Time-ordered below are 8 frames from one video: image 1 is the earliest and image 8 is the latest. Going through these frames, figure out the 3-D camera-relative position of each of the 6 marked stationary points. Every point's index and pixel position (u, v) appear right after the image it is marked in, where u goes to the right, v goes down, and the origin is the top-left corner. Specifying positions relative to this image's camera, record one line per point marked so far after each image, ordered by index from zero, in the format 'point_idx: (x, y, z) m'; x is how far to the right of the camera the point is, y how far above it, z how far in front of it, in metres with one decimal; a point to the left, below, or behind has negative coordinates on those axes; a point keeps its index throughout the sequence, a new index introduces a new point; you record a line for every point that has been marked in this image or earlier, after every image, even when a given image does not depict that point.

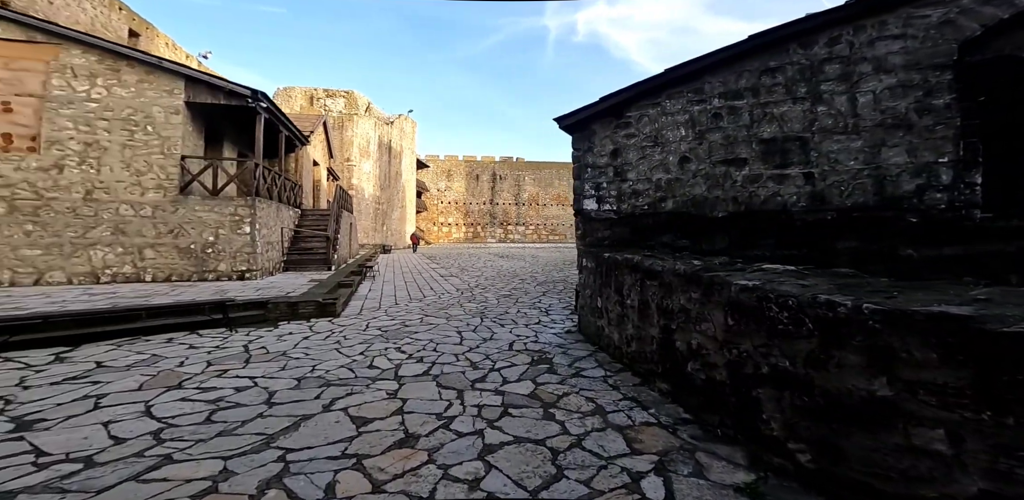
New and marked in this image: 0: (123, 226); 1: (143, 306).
0: (-5.5, +0.3, +5.9) m
1: (-3.4, -0.6, +3.8) m
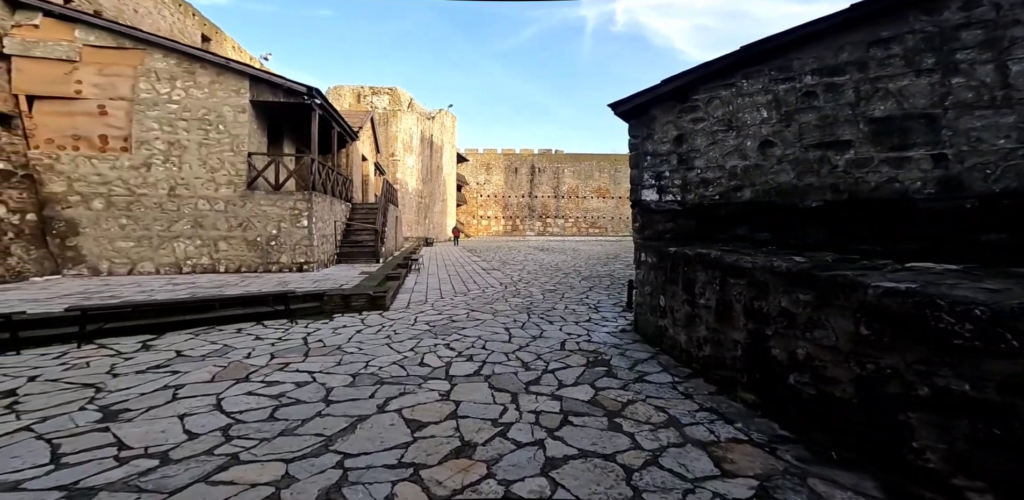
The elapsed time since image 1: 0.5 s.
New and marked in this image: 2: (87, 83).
0: (-4.8, +0.4, +6.3) m
1: (-2.9, -0.5, +4.1) m
2: (-6.1, +2.5, +5.9) m
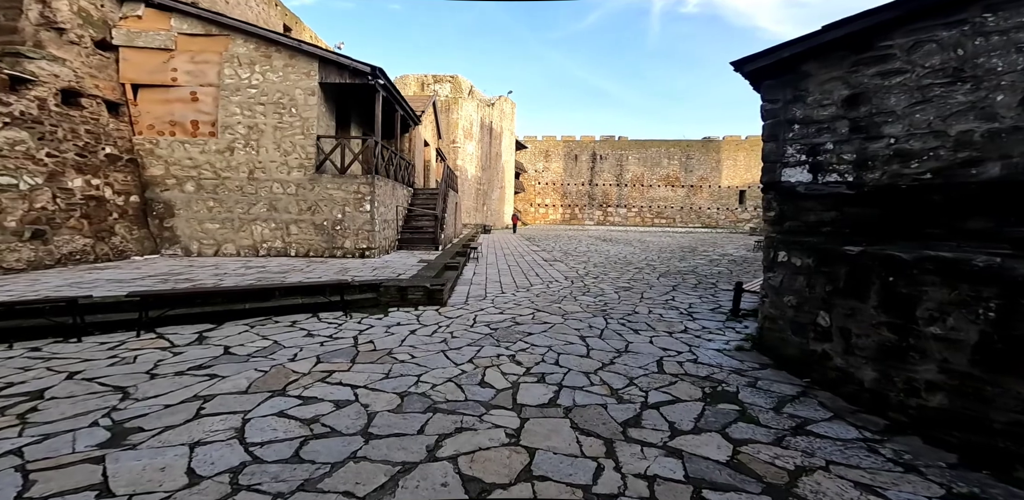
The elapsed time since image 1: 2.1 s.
0: (-3.7, +0.7, +6.3) m
1: (-2.2, -0.4, +3.9) m
2: (-5.0, +2.8, +6.1) m
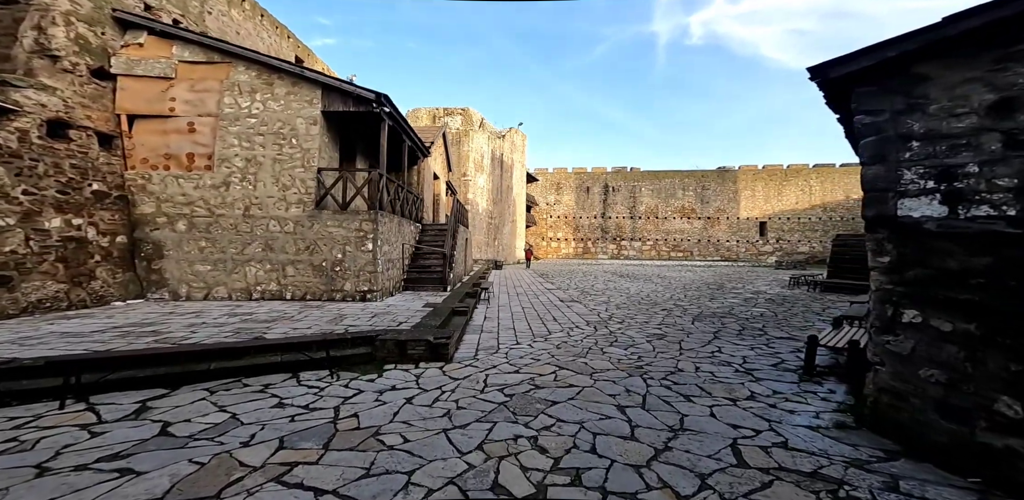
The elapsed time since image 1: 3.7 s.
0: (-3.5, +0.1, +5.9) m
1: (-2.1, -0.7, +3.3) m
2: (-4.8, +2.2, +5.9) m
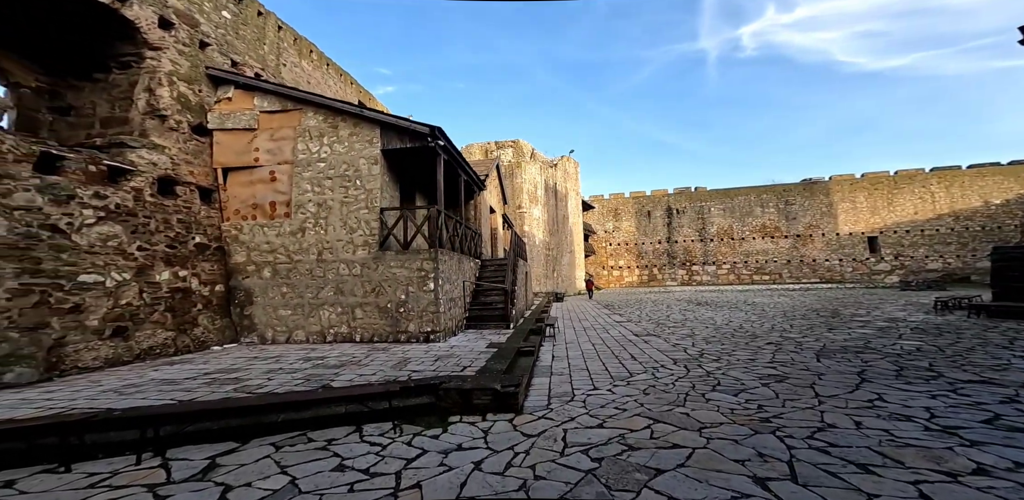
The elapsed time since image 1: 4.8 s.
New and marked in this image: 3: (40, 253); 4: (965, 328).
0: (-2.4, -0.5, +5.9) m
1: (-1.4, -1.0, +3.1) m
2: (-3.8, +1.5, +6.3) m
3: (-4.7, 0.0, +4.4) m
4: (+6.0, -1.0, +5.6) m
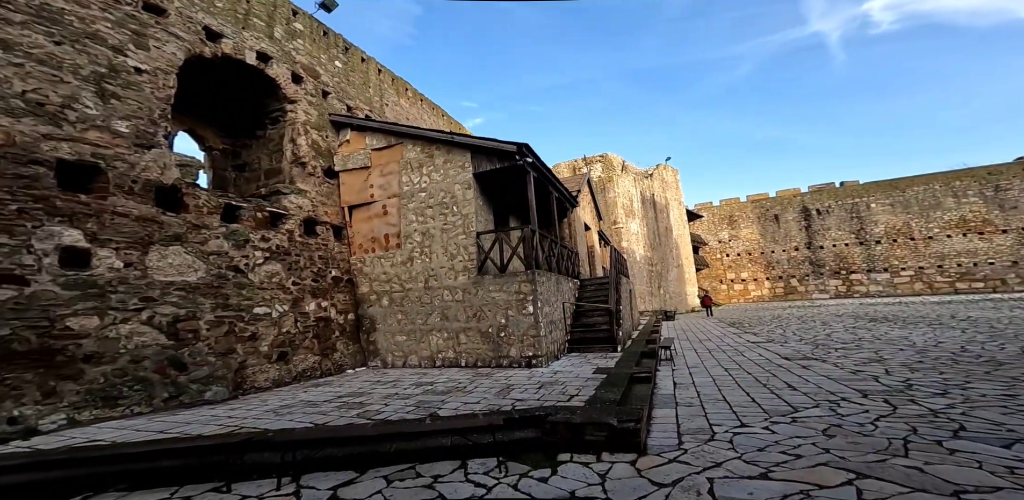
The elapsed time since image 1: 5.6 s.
0: (-0.8, -0.9, +6.1) m
1: (-0.6, -1.2, +3.1) m
2: (-2.2, +1.0, +6.9) m
3: (-3.5, -0.5, +5.3) m
4: (+7.2, -0.8, +3.5) m
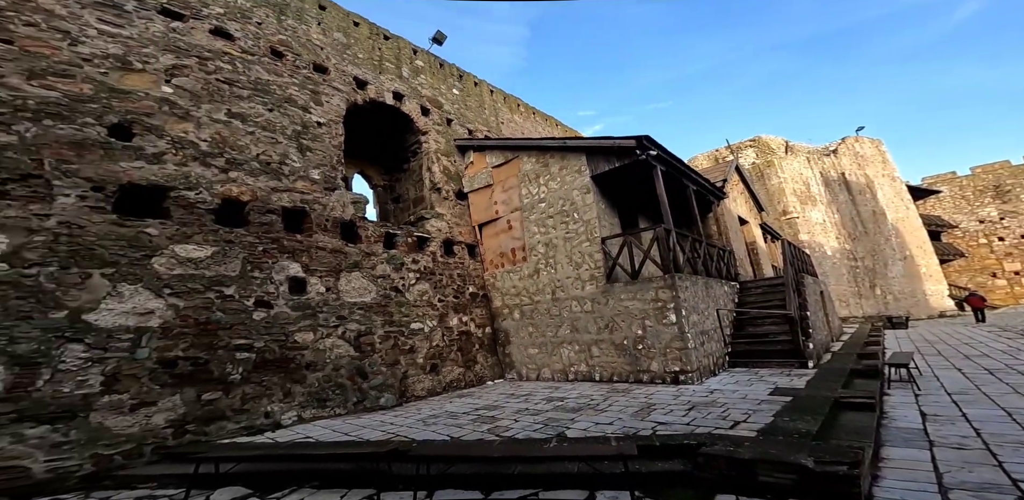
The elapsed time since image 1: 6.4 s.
0: (+1.1, -1.0, +5.8) m
1: (+0.3, -1.3, +2.9) m
2: (-0.1, +0.8, +7.1) m
3: (-1.7, -0.8, +5.9) m
4: (+7.8, -0.2, +0.7) m
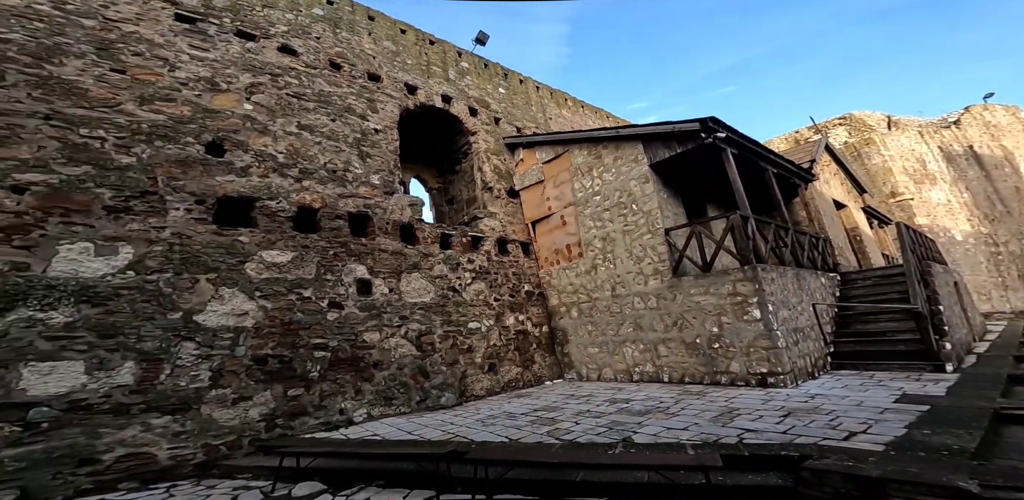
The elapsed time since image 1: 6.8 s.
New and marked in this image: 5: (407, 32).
0: (+1.8, -0.9, +5.5) m
1: (+0.7, -1.3, +2.7) m
2: (+0.8, +0.8, +6.9) m
3: (-0.9, -0.8, +6.0) m
4: (+7.8, +0.1, -0.4) m
5: (-1.9, +4.0, +7.7) m
